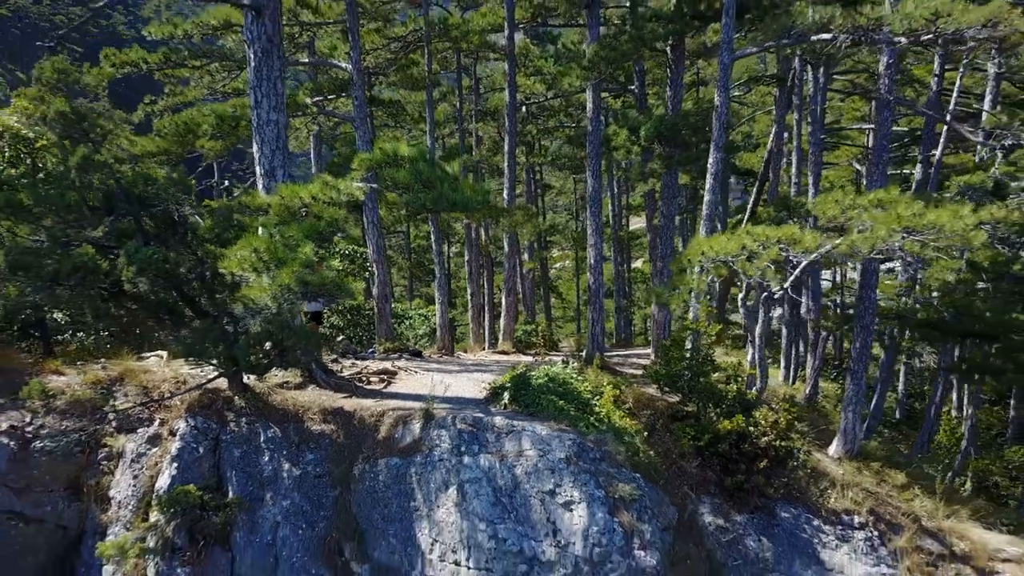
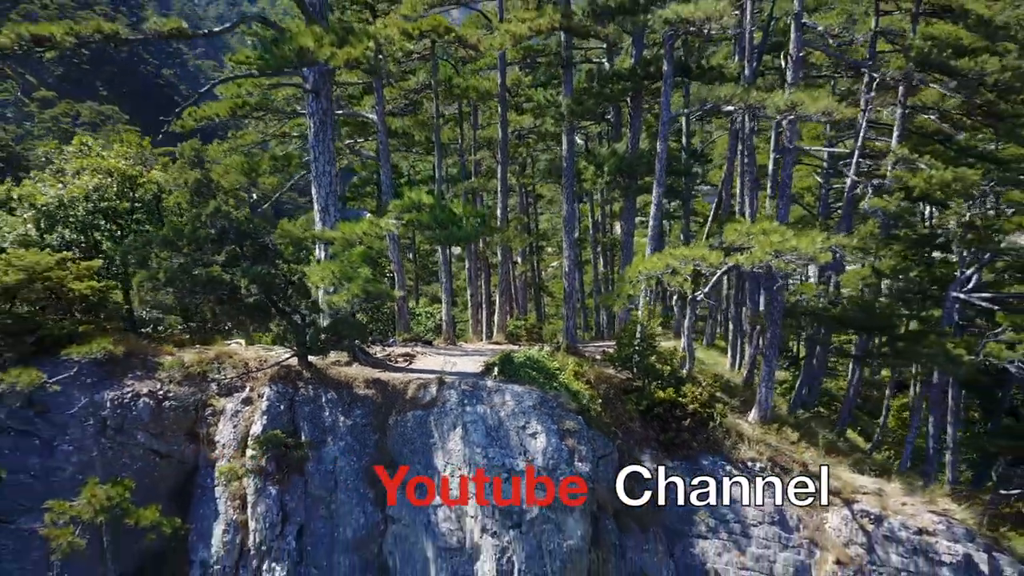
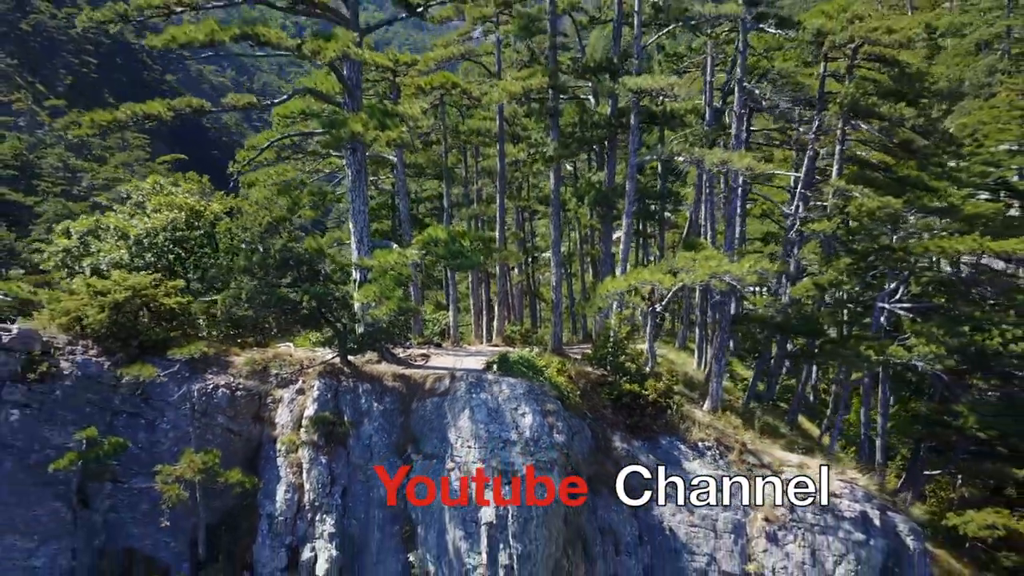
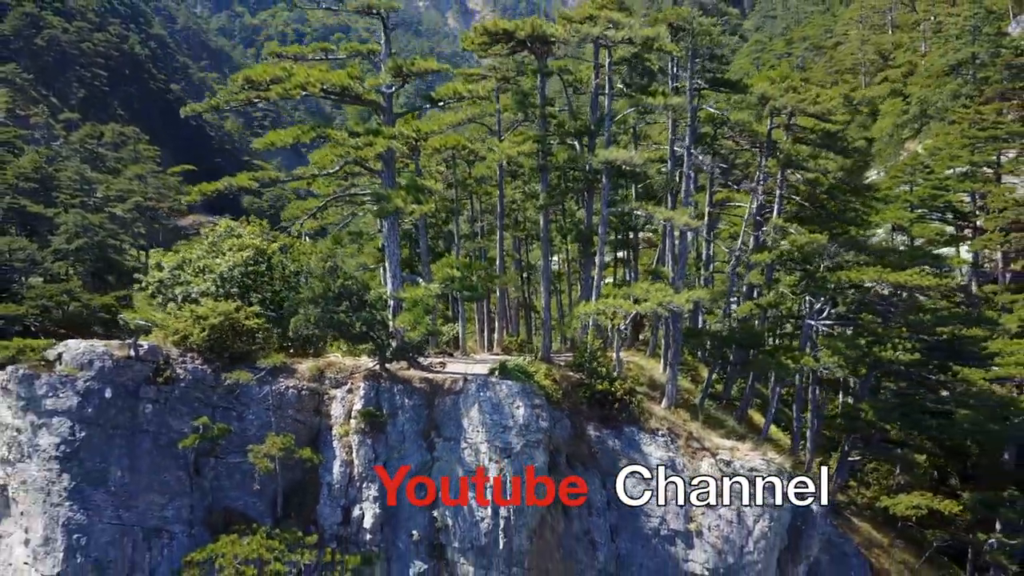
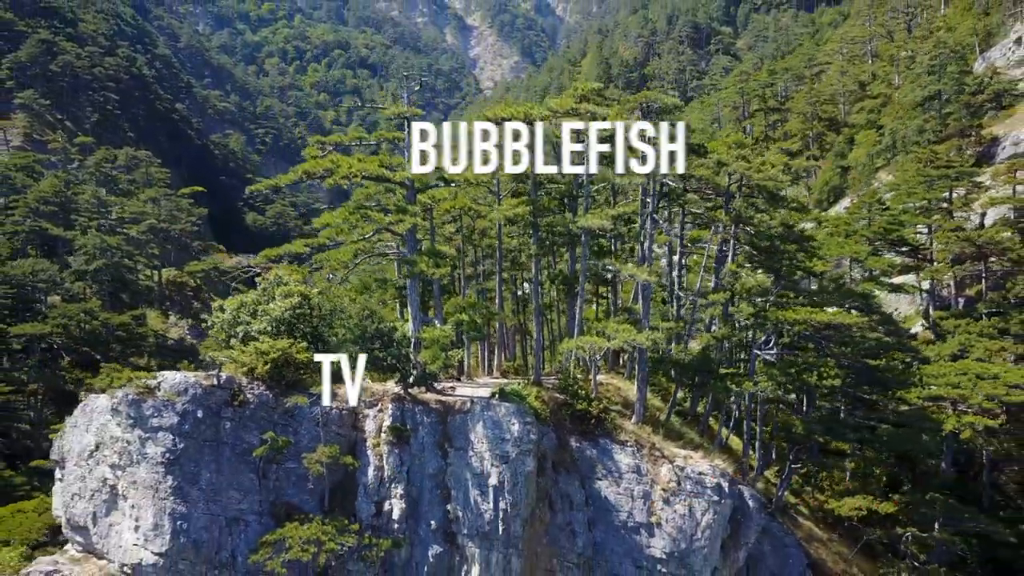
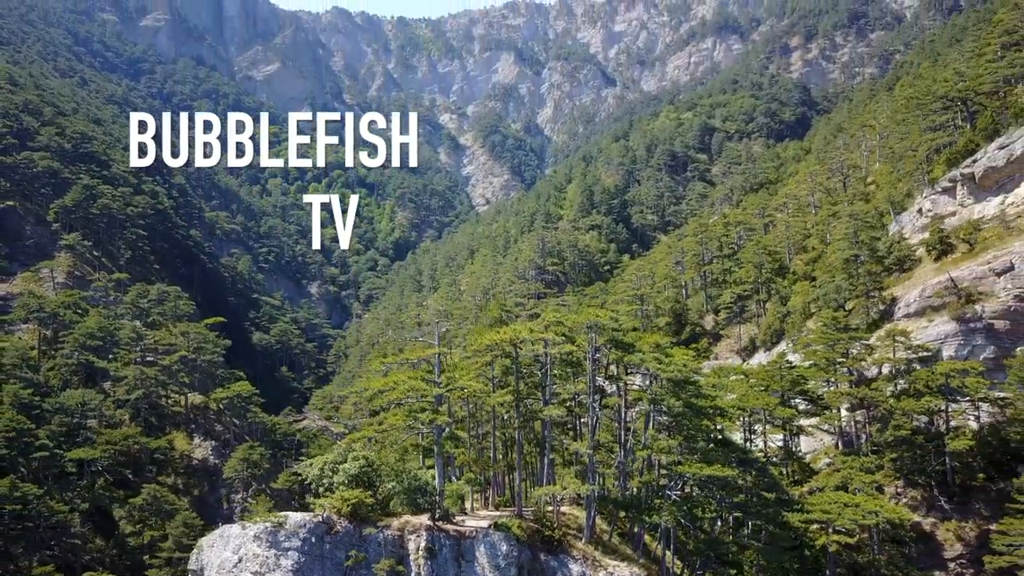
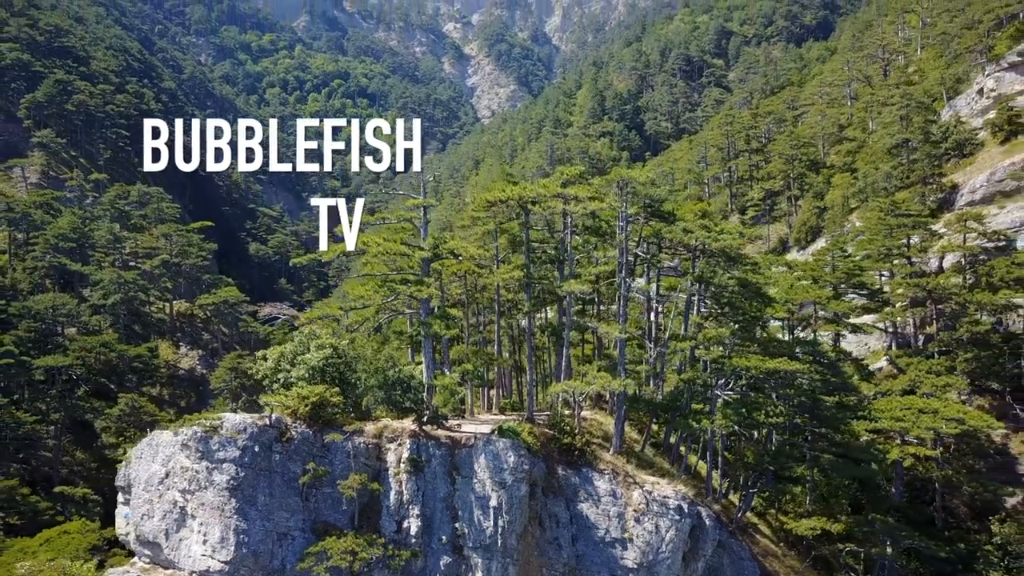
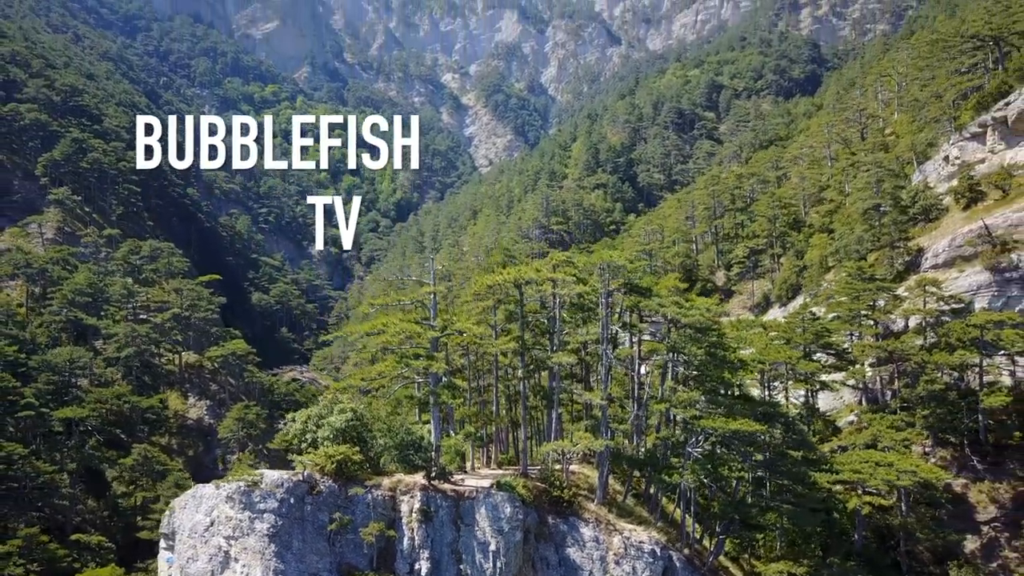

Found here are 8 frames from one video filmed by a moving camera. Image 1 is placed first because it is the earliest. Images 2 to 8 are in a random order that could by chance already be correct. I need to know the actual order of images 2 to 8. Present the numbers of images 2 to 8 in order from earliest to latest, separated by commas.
2, 3, 4, 5, 7, 8, 6
